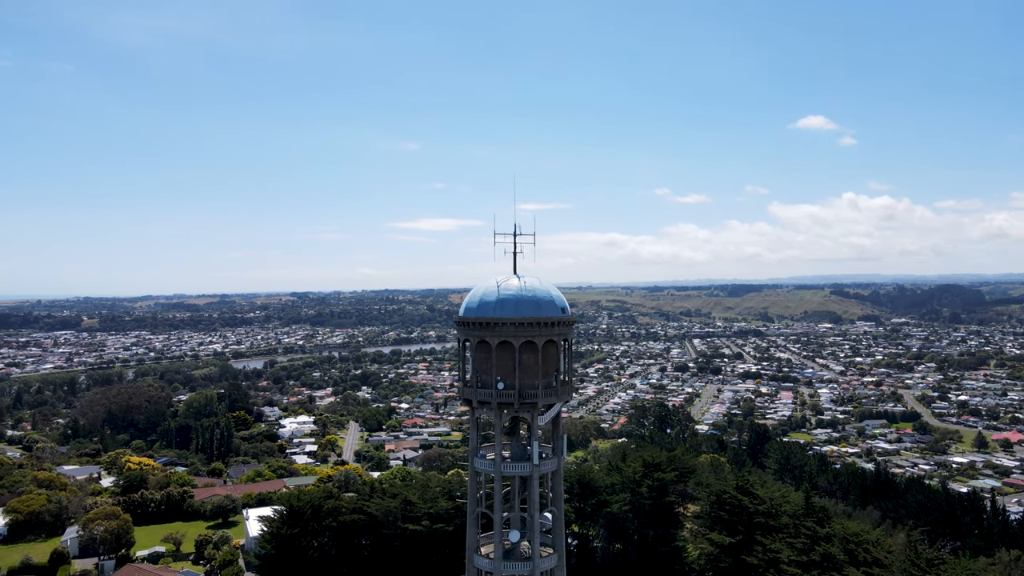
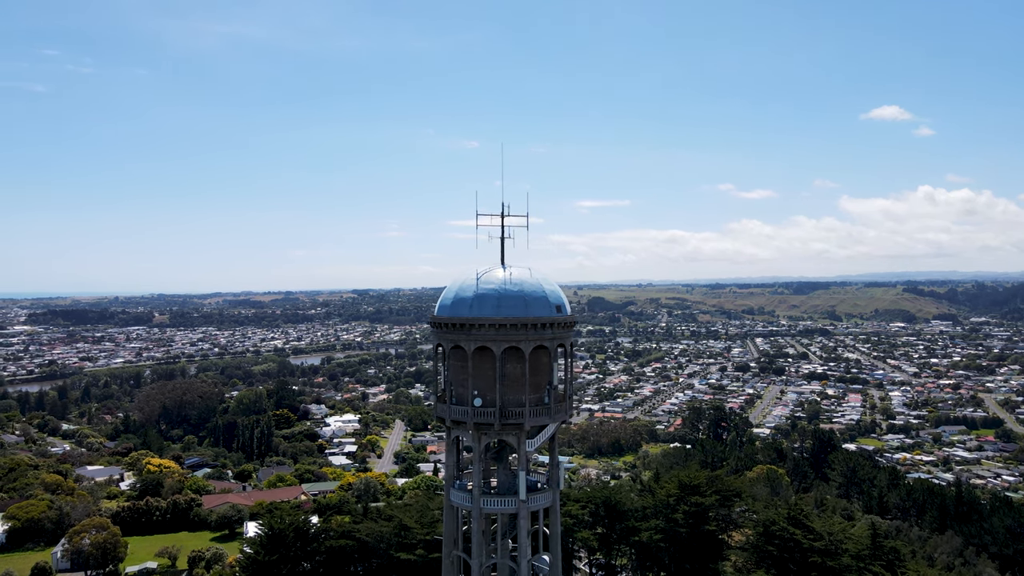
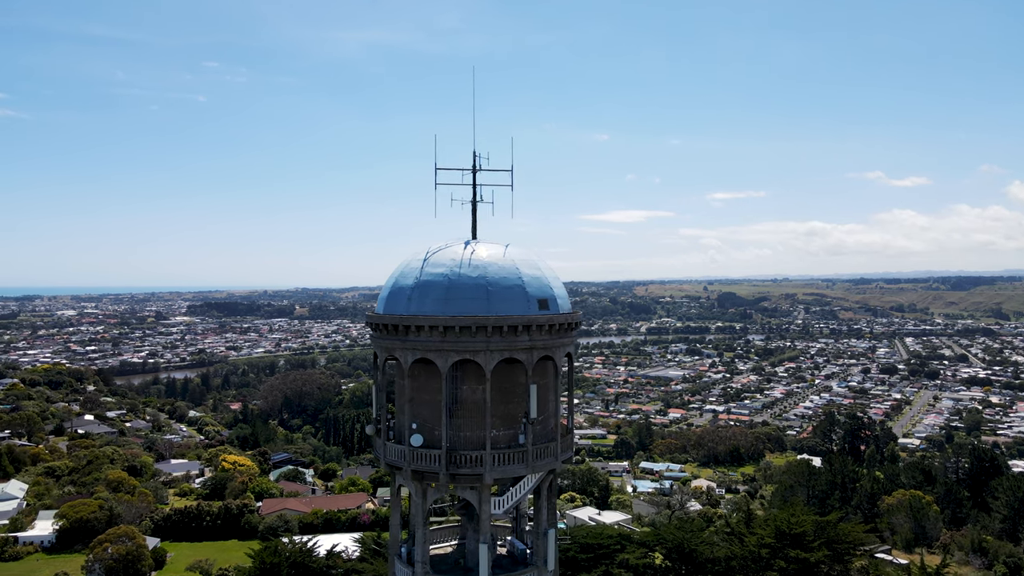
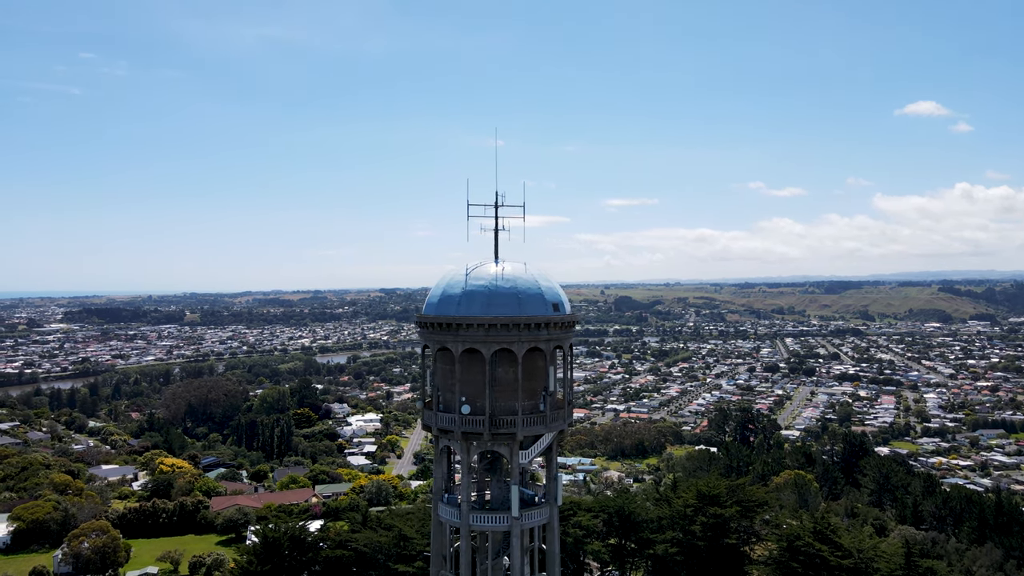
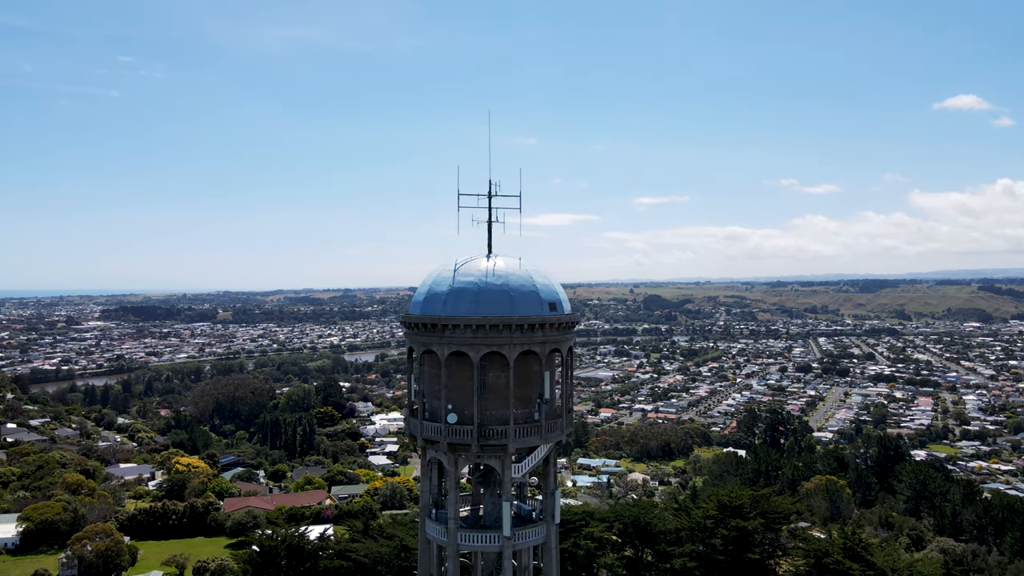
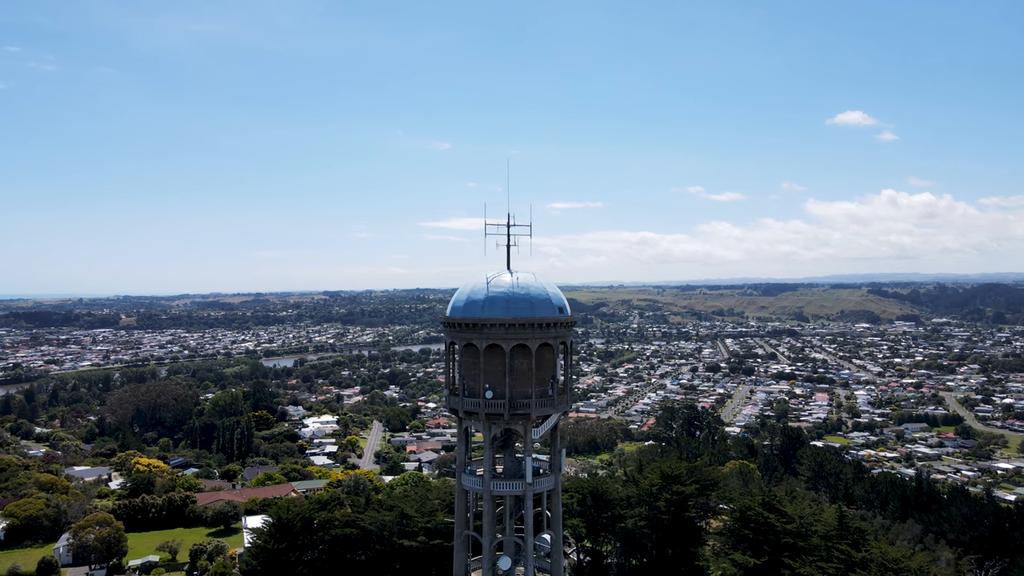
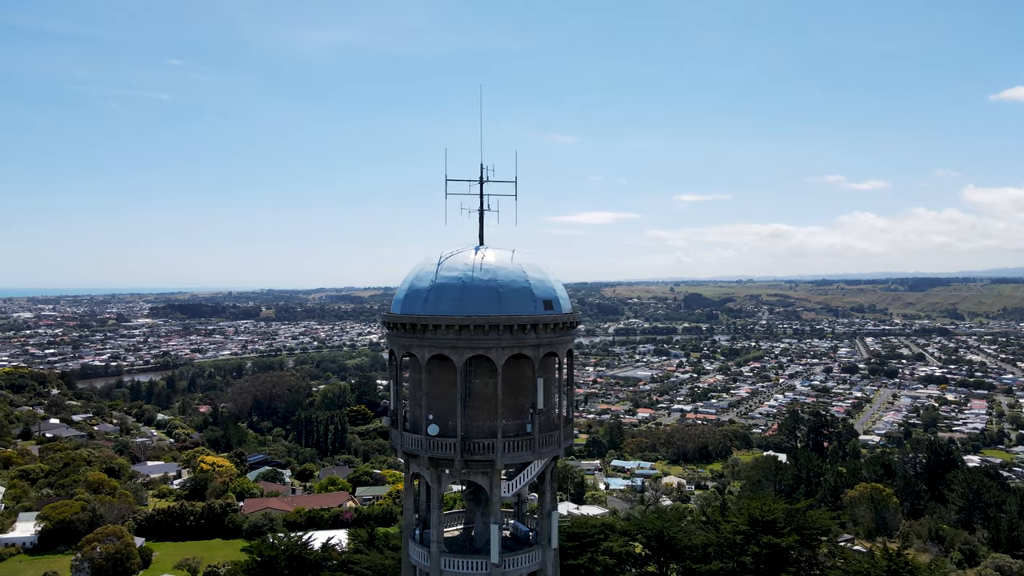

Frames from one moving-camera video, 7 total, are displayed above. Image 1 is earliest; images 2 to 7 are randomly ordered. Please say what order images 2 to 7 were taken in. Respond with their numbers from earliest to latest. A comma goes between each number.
6, 2, 4, 5, 7, 3
